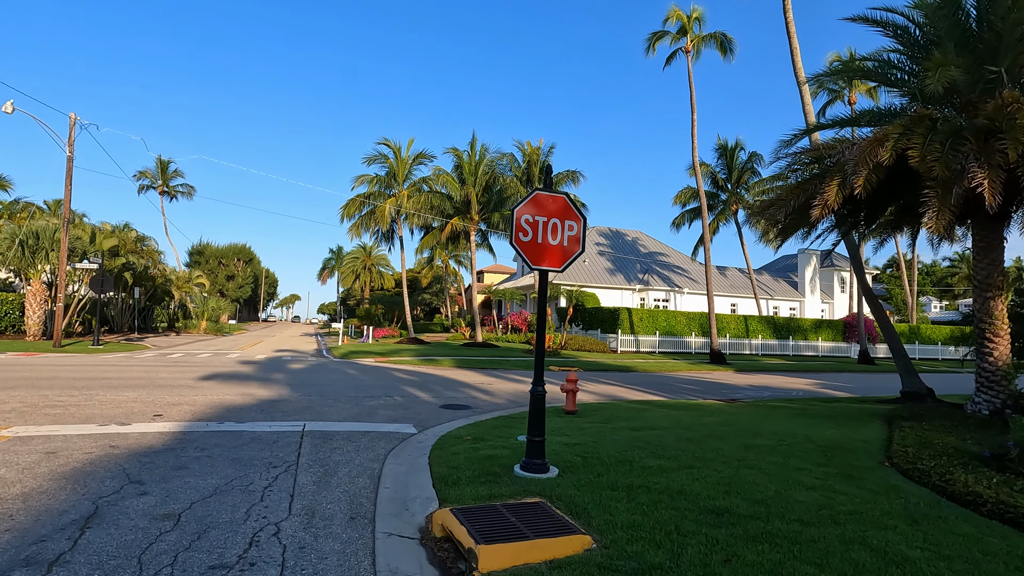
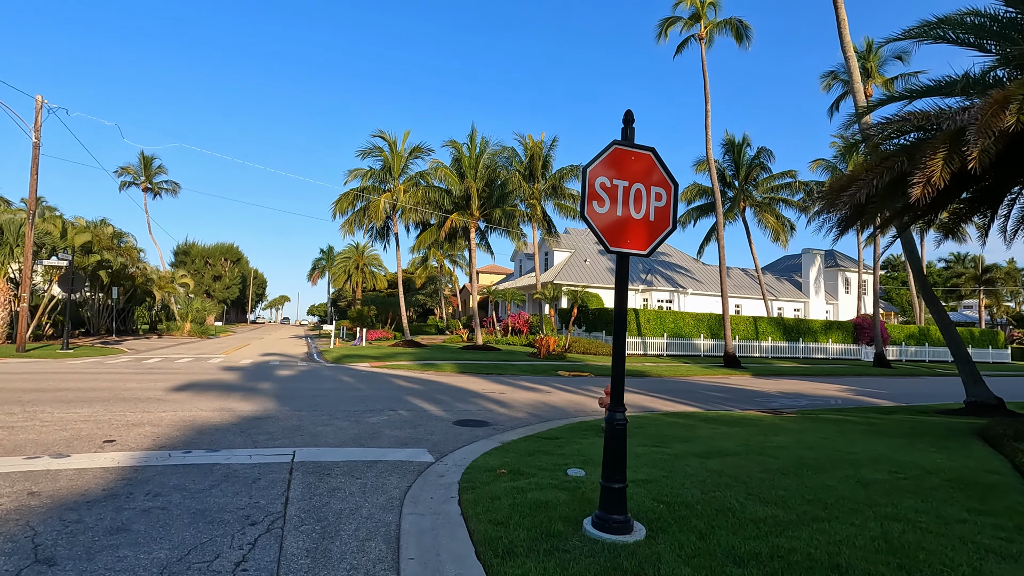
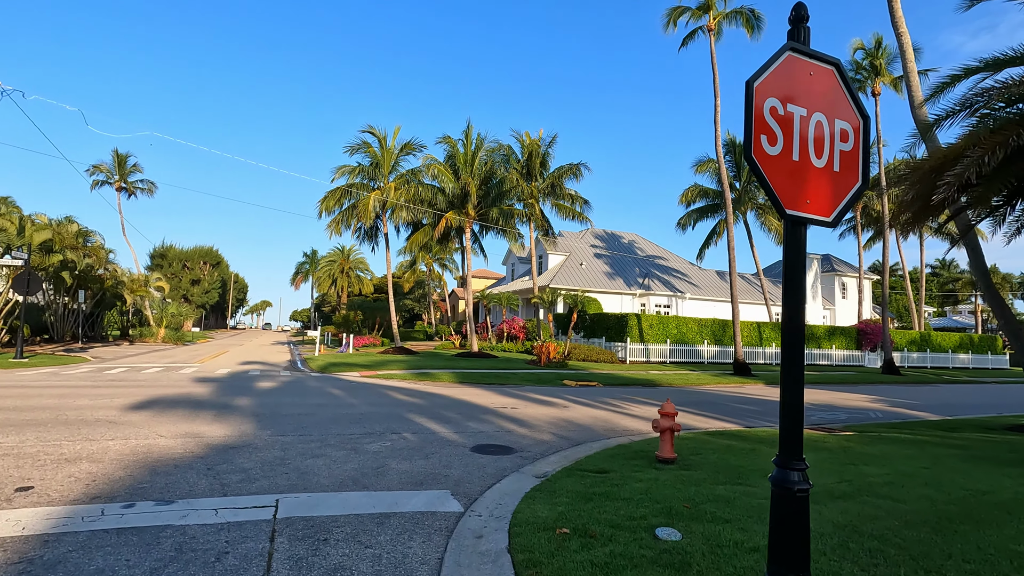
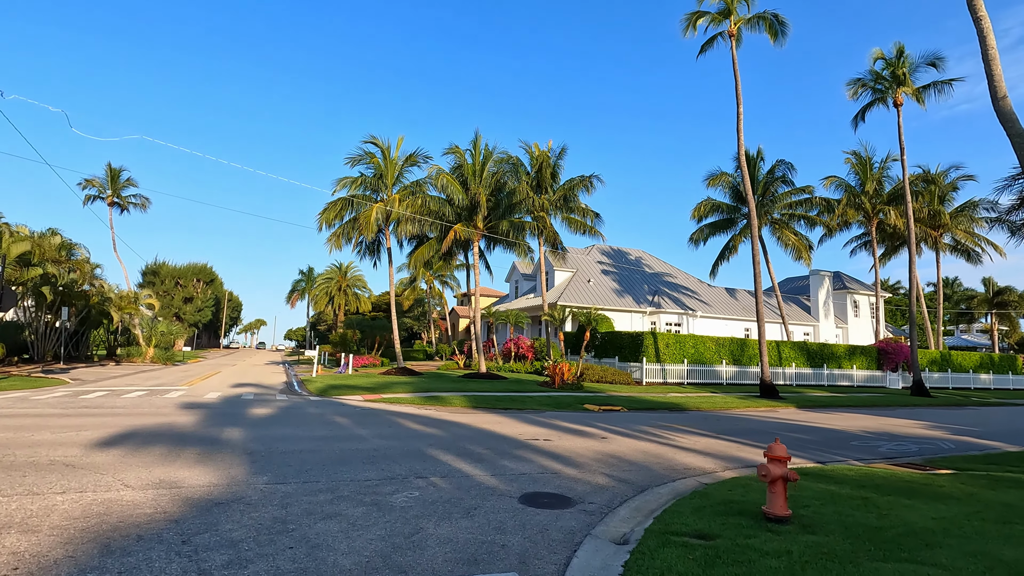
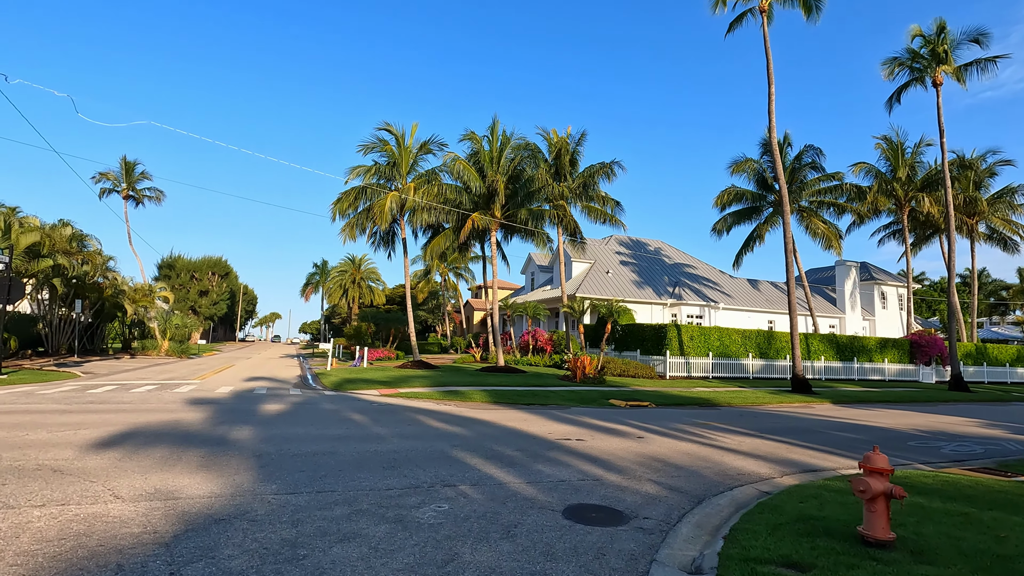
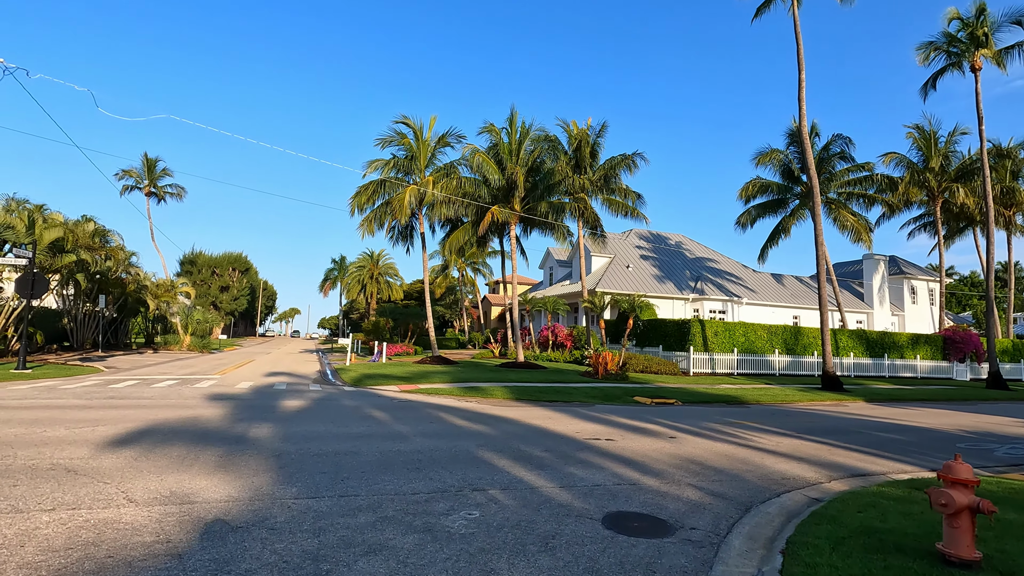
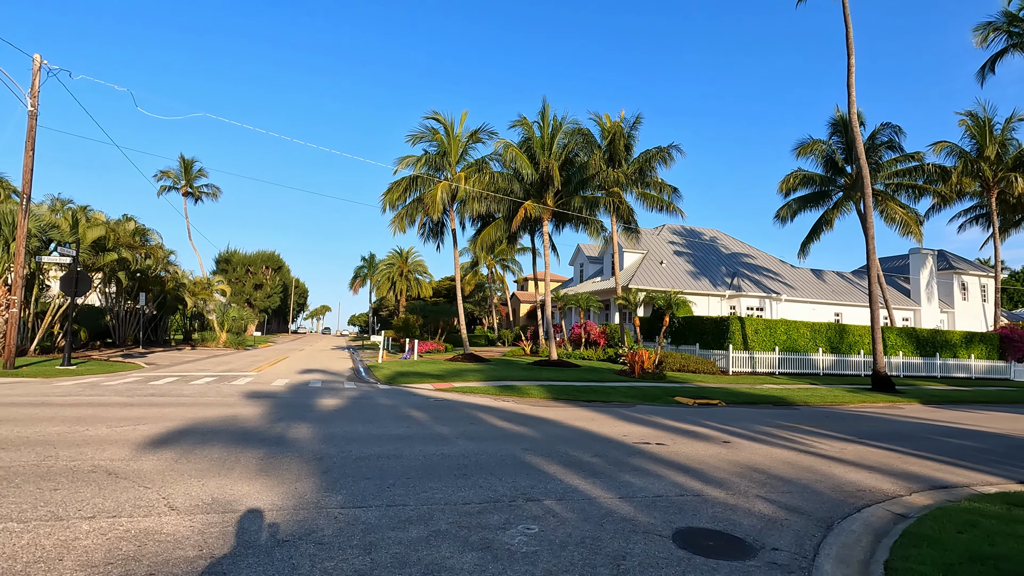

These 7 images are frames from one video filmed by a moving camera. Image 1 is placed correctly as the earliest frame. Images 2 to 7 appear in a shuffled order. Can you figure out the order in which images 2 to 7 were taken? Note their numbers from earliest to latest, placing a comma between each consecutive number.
2, 3, 4, 5, 6, 7
